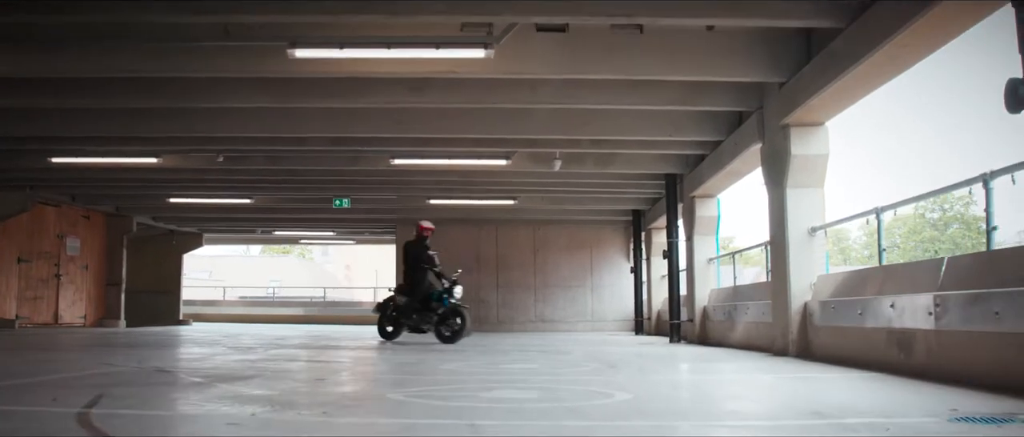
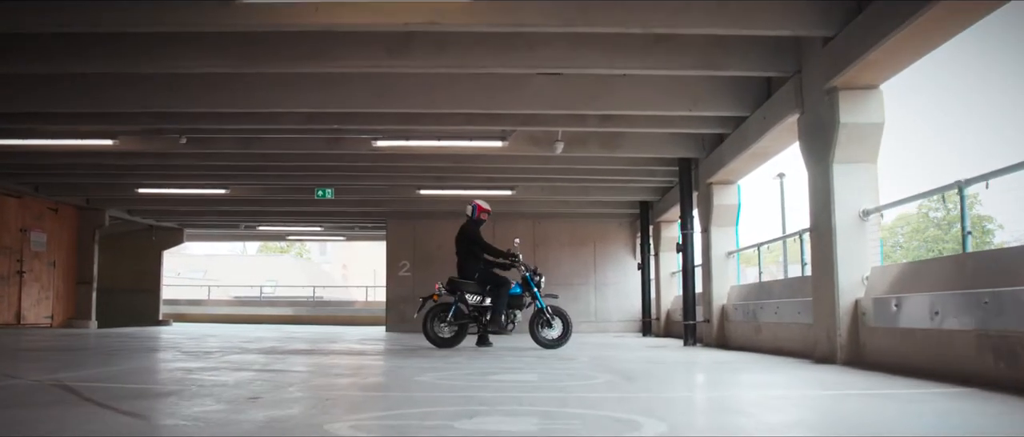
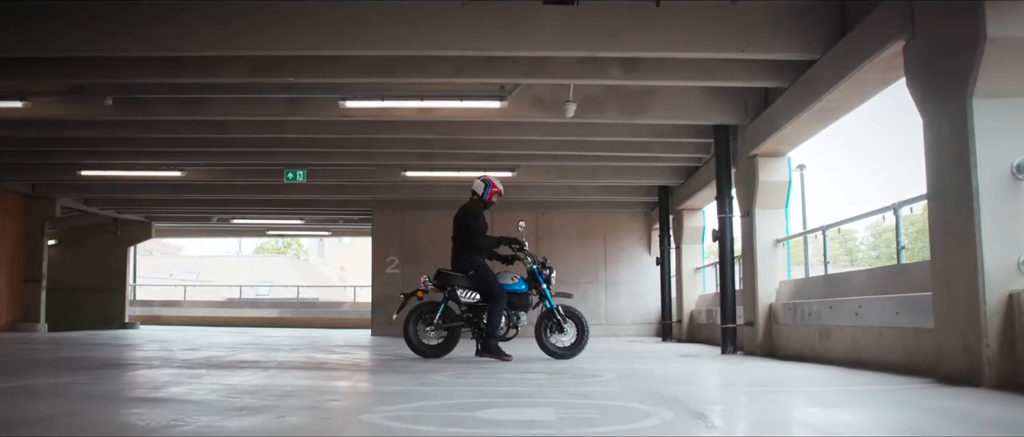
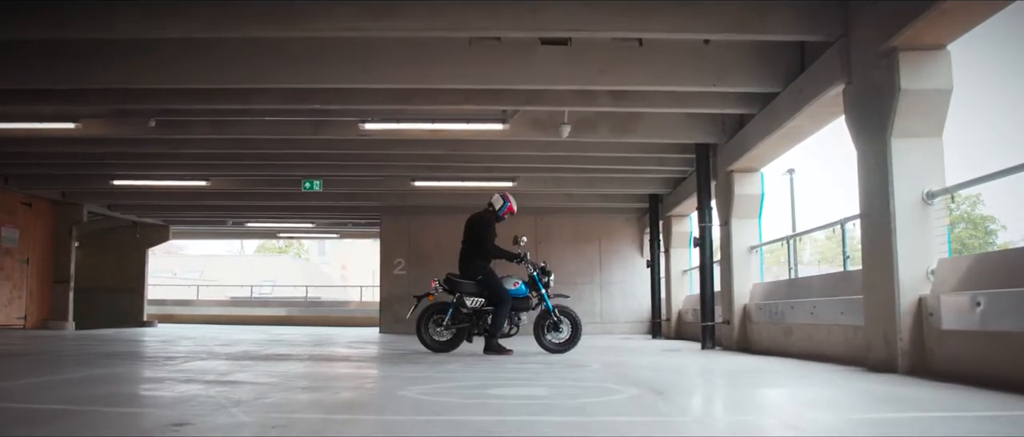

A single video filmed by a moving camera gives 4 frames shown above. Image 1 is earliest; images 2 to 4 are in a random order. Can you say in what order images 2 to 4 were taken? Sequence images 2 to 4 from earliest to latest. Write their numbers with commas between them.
2, 4, 3
